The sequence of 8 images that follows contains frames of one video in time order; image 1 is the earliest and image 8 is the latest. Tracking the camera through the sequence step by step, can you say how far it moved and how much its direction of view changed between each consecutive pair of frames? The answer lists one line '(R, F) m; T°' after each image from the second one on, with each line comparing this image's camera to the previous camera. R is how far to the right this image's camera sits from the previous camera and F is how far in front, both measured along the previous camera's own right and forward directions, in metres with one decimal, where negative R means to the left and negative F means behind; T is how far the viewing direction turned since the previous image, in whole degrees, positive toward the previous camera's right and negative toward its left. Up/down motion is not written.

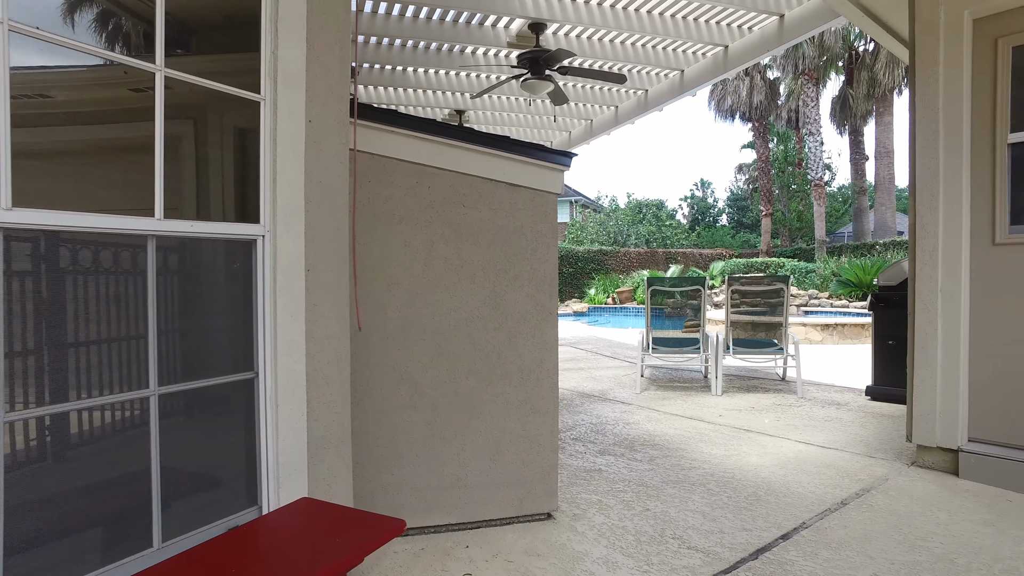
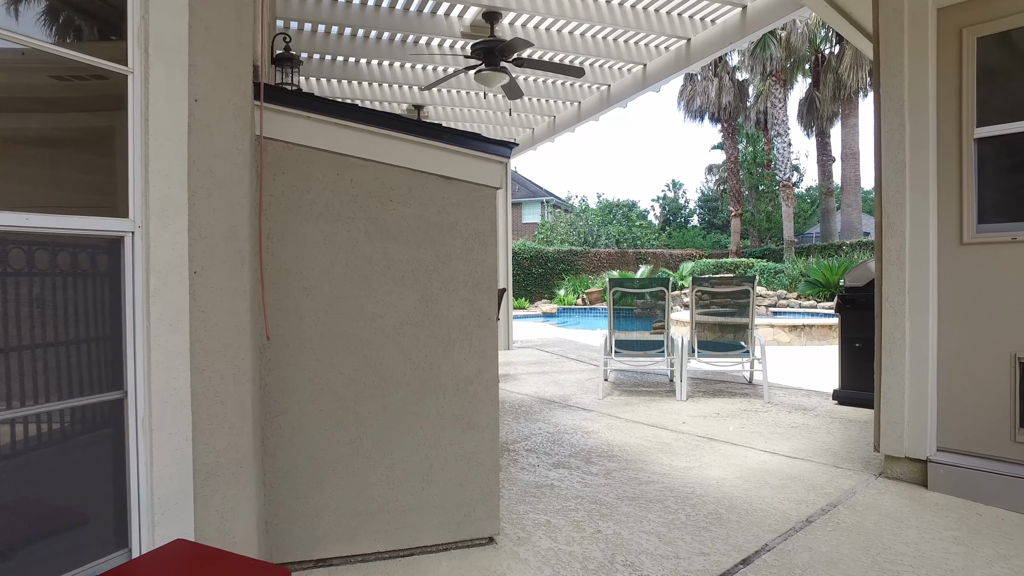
(+0.1, +0.2) m; +2°
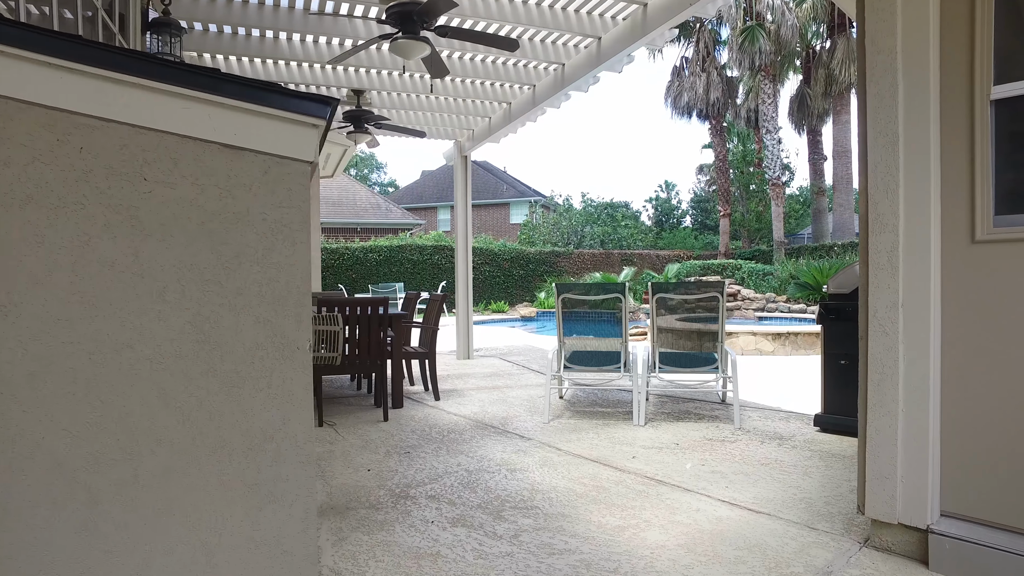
(+0.4, +0.7) m; 0°
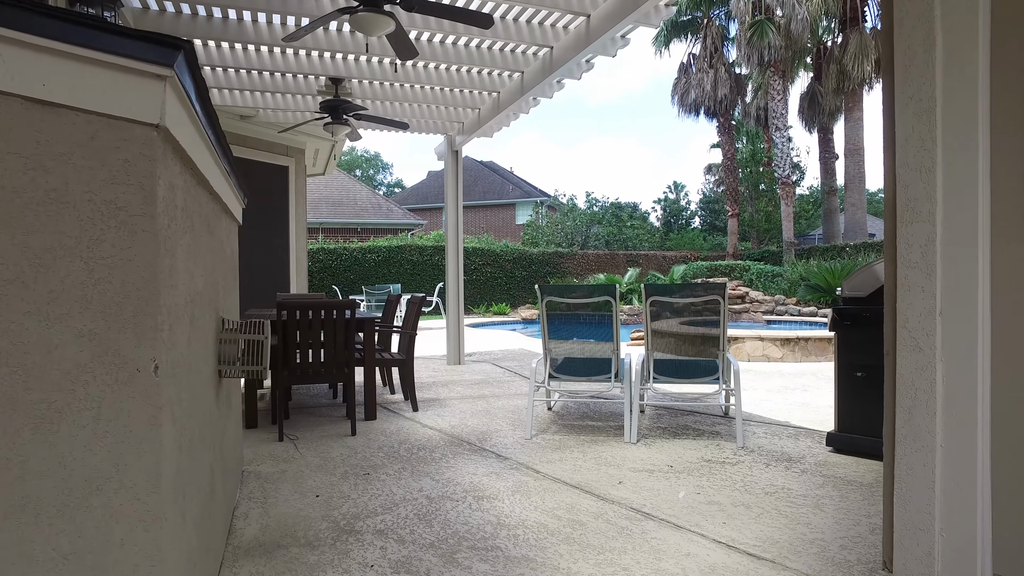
(+0.2, +0.4) m; -1°
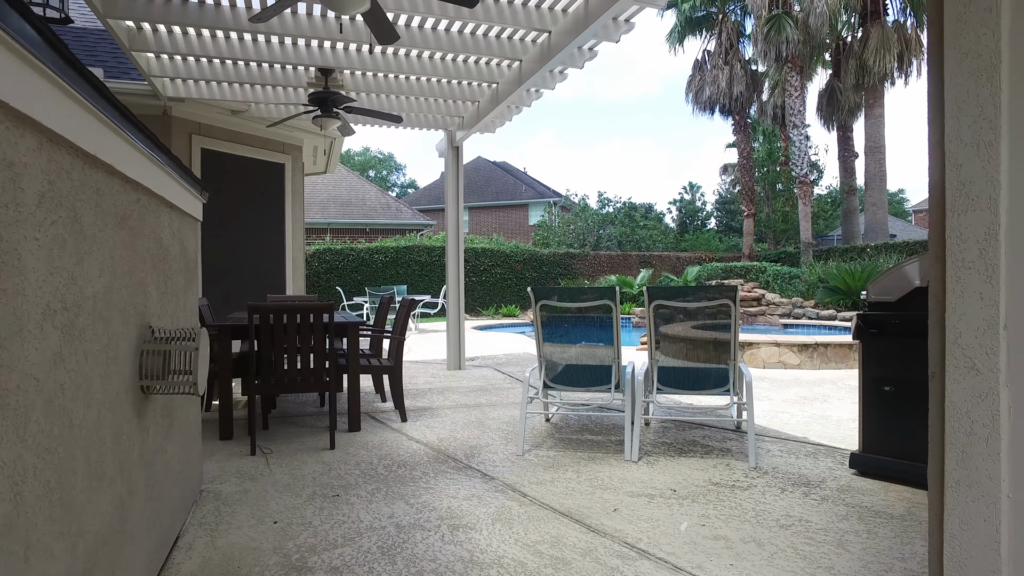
(+0.1, +0.3) m; -1°
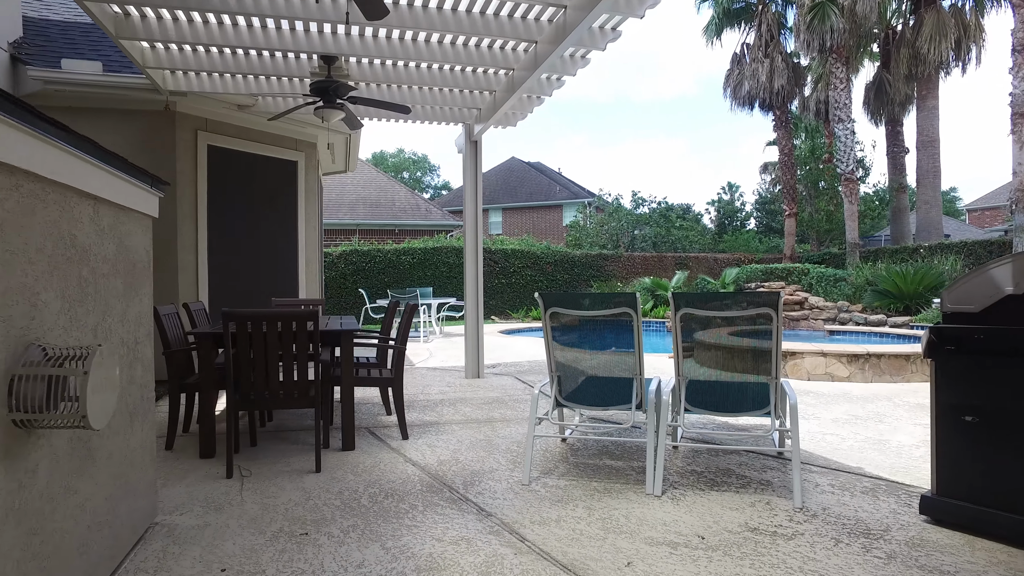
(+0.1, +0.5) m; -3°
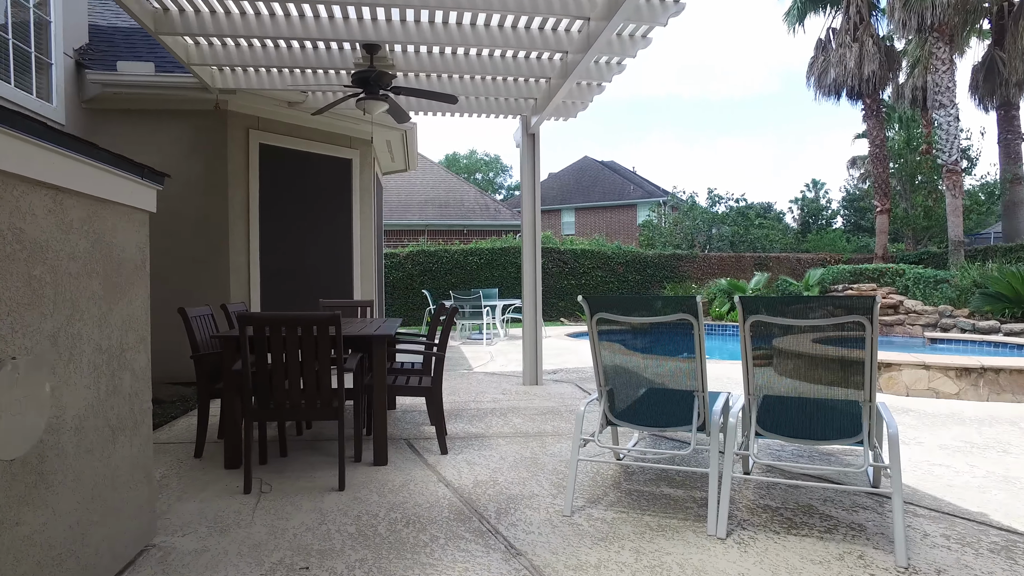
(+0.1, +0.4) m; -6°
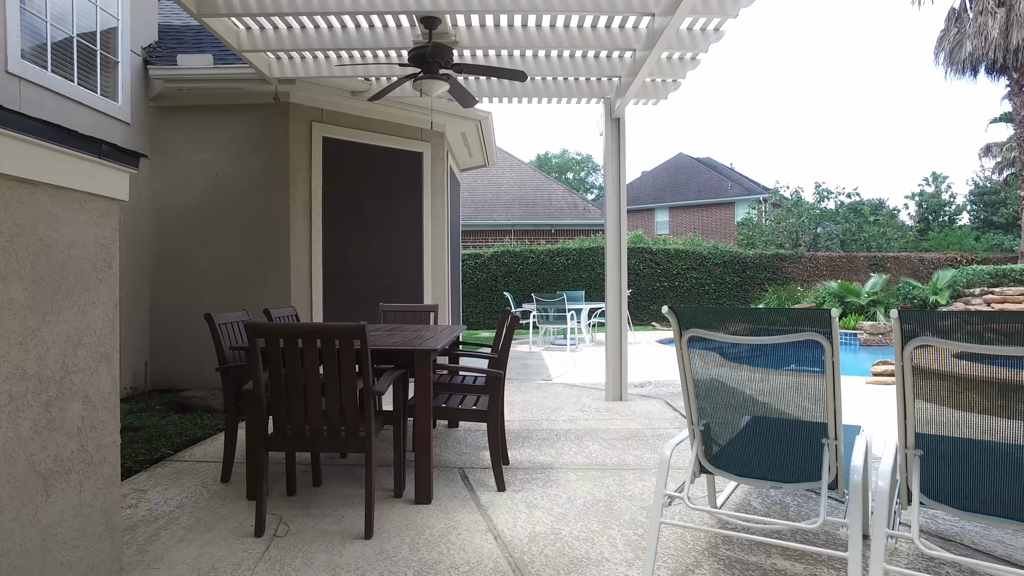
(+0.1, +0.7) m; -8°
